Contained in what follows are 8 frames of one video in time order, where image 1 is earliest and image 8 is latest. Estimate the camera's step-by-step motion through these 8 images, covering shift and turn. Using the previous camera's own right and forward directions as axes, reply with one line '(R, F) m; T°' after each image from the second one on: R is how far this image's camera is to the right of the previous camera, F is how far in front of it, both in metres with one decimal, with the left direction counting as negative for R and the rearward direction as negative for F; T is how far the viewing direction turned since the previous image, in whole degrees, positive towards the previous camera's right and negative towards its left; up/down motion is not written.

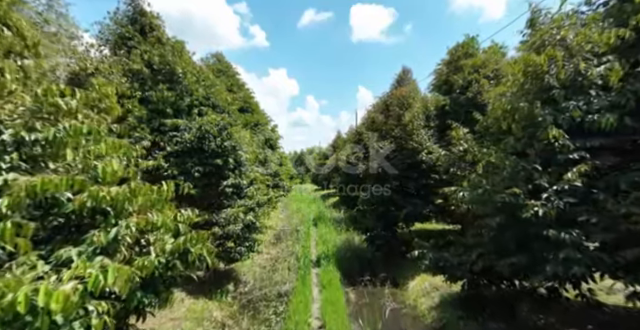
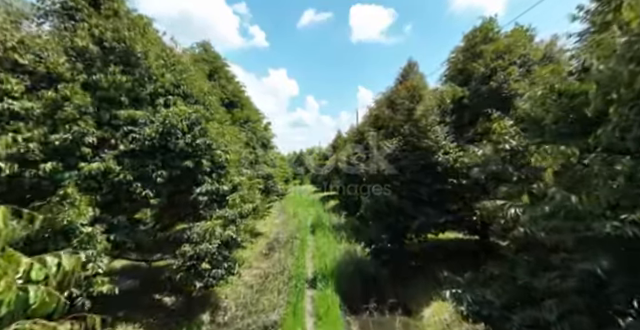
(+0.1, +1.1) m; 0°
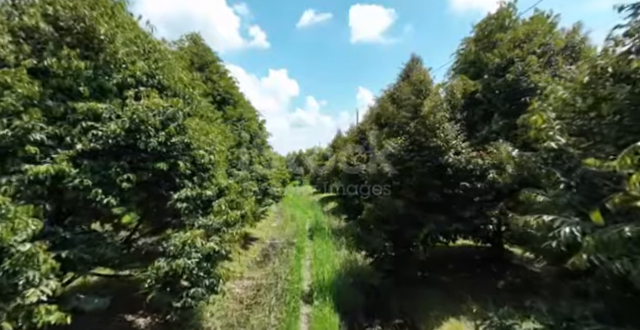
(+0.1, +0.7) m; 0°
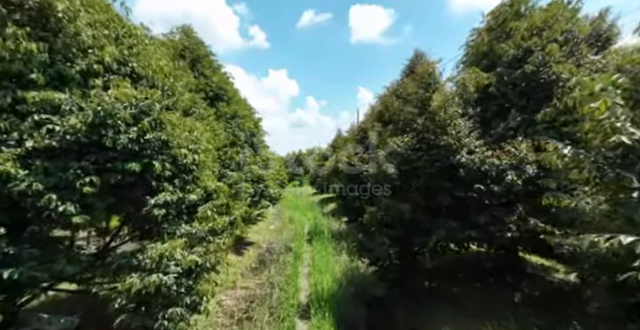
(0.0, +0.6) m; 0°
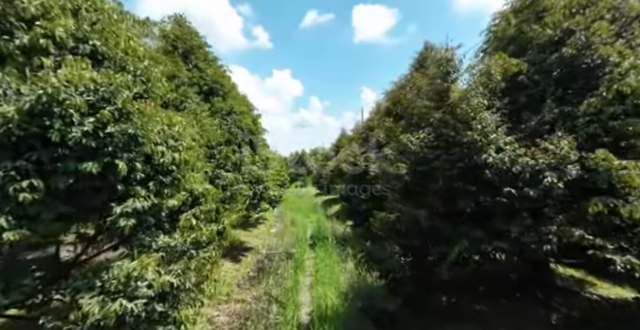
(0.0, +0.7) m; -1°
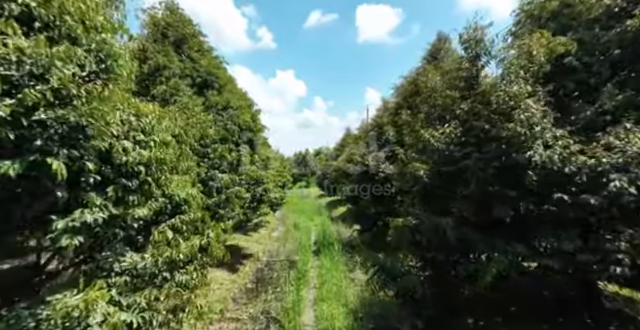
(0.0, +0.8) m; -1°
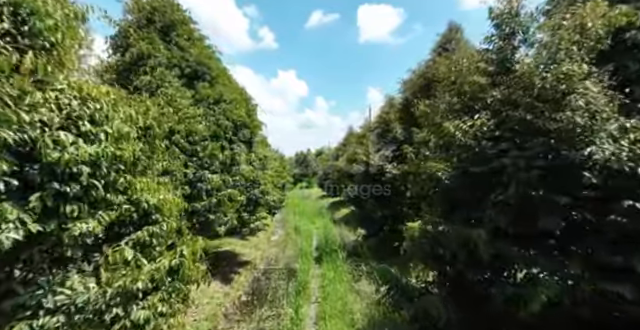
(0.0, +0.8) m; 0°
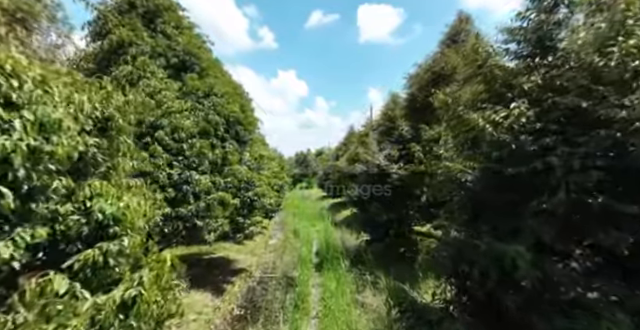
(0.0, +0.7) m; 0°
